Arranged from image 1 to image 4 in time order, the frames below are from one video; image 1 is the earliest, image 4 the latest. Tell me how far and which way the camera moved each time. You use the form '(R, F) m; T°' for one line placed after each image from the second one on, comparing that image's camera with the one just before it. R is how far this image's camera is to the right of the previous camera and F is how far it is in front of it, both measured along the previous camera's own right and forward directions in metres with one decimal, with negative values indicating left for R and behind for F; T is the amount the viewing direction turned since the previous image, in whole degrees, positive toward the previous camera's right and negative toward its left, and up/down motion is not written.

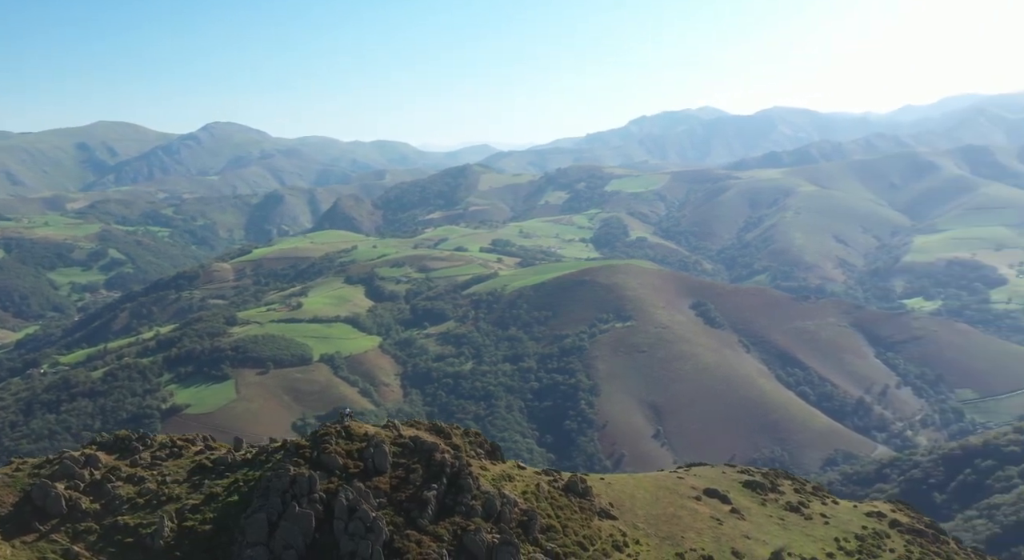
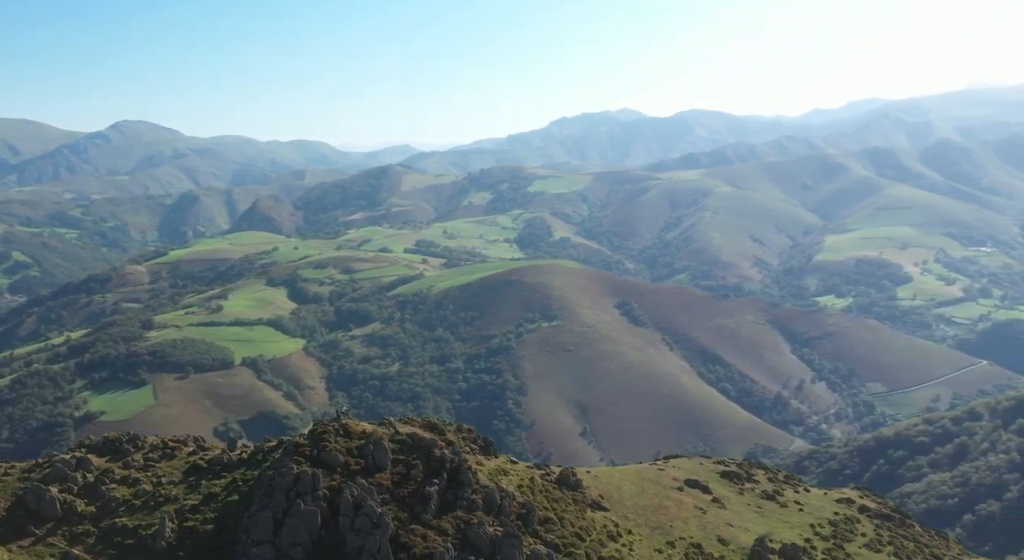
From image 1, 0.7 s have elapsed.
(-8.2, -0.1) m; +5°
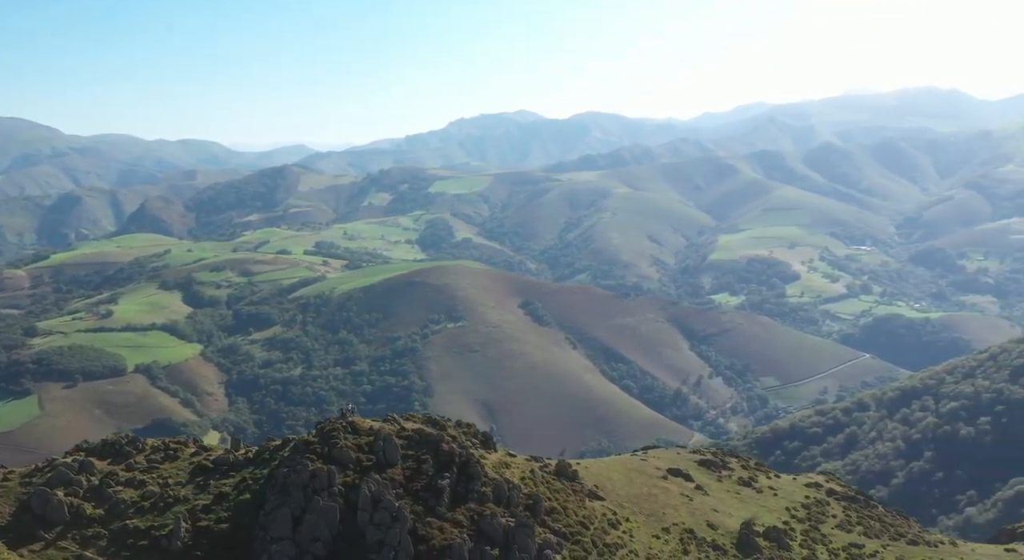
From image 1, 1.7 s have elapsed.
(-11.7, +0.6) m; +7°
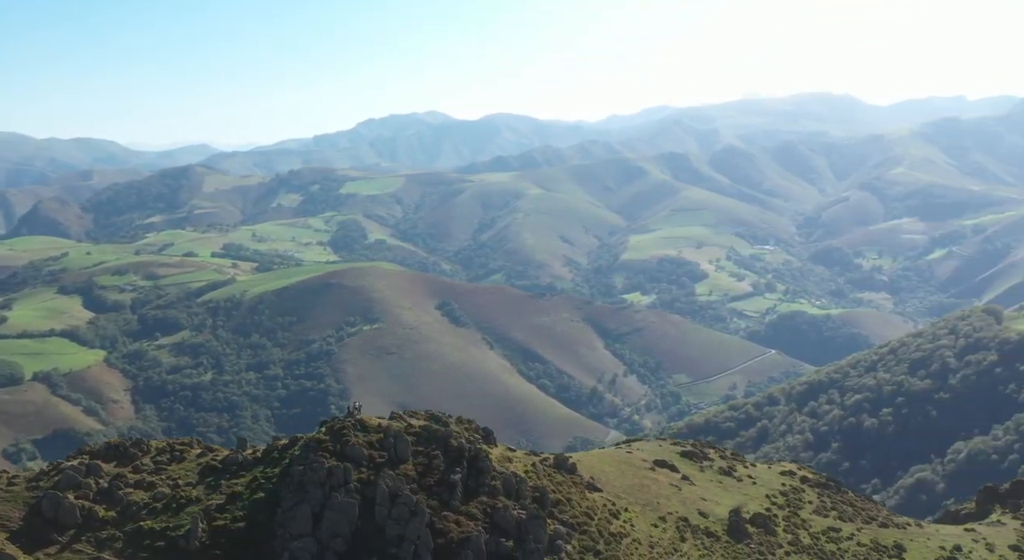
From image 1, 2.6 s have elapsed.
(-10.3, +1.2) m; +6°
